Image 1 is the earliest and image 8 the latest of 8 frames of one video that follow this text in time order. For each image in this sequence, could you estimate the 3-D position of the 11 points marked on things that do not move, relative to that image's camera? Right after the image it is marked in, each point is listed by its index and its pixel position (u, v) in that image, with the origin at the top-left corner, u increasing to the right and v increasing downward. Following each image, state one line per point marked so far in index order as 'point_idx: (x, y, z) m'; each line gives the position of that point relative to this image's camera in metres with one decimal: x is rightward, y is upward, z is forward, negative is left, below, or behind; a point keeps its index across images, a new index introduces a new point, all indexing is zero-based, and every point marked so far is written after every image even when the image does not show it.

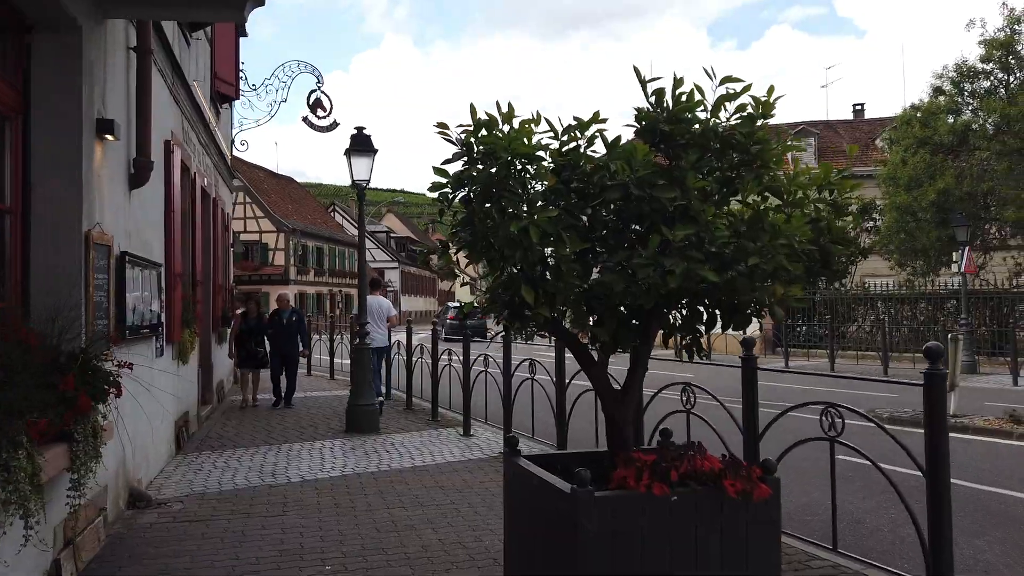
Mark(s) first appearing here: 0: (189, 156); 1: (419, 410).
0: (-3.8, +1.5, +8.9) m
1: (-1.3, -1.7, +10.8) m
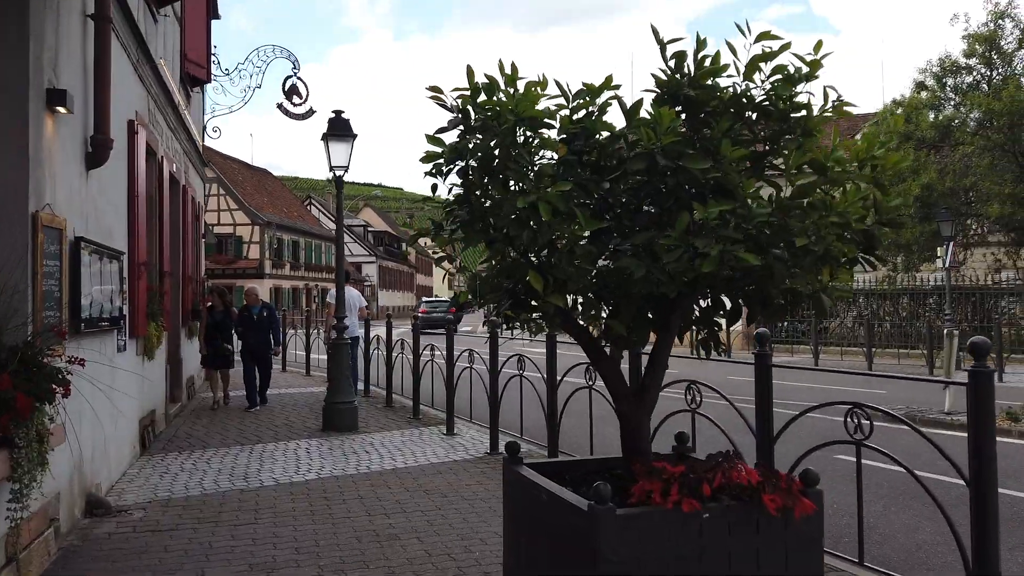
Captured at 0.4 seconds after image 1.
0: (-3.9, +1.6, +8.4) m
1: (-1.5, -1.6, +10.4) m
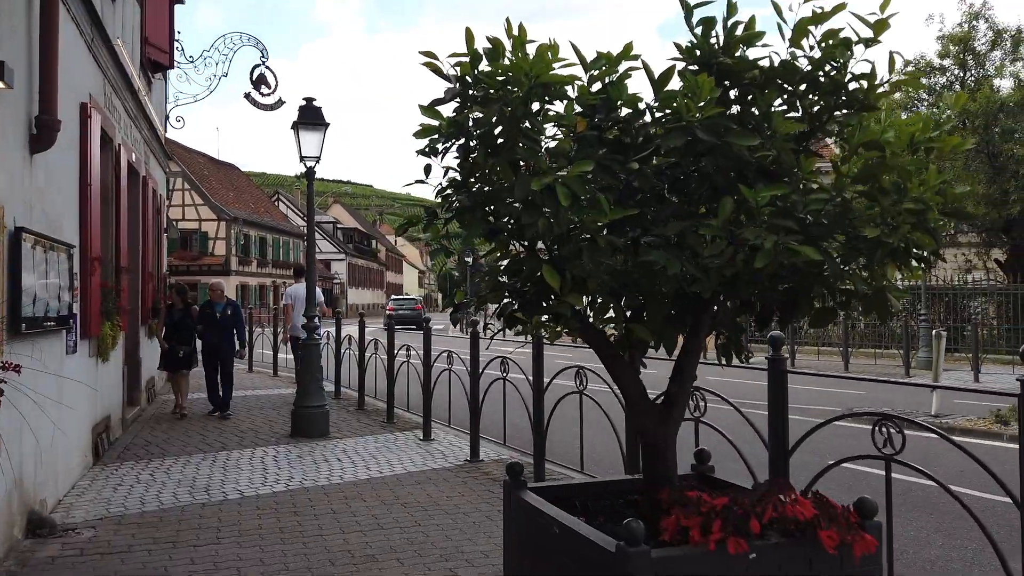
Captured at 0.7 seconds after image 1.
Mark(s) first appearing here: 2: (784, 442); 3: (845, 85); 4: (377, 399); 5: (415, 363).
0: (-4.1, +1.7, +7.9) m
1: (-1.8, -1.6, +9.9) m
2: (+1.3, -0.8, +3.7) m
3: (+0.9, +0.6, +2.2) m
4: (-1.9, -1.6, +10.7) m
5: (-1.2, -0.9, +9.4) m
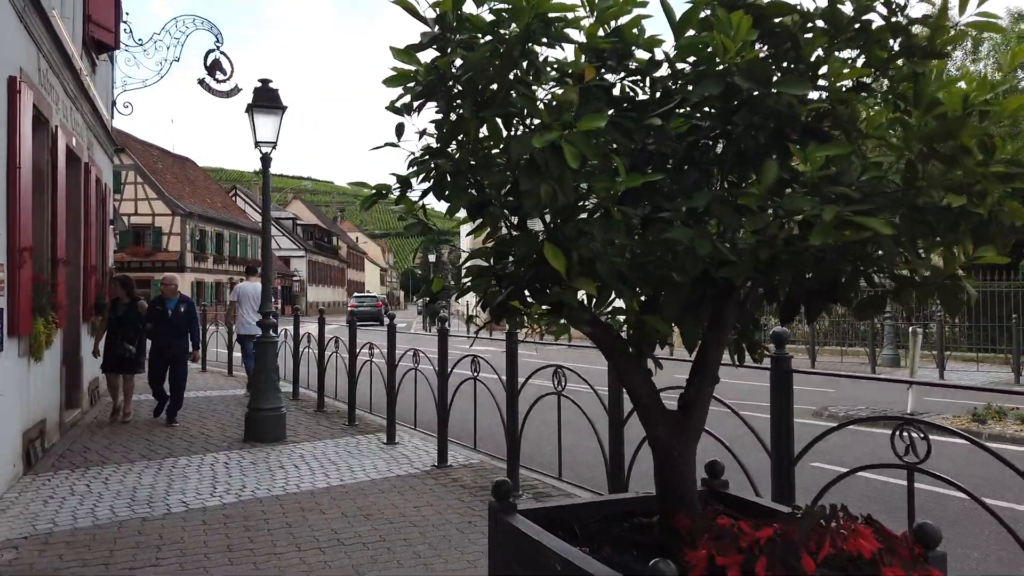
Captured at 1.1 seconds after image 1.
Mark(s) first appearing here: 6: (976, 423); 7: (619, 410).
0: (-4.4, +1.7, +7.3) m
1: (-2.2, -1.5, +9.4) m
2: (+1.2, -0.7, +3.4) m
3: (+0.9, +0.6, +1.8) m
4: (-2.3, -1.5, +10.2) m
5: (-1.6, -0.9, +8.9) m
6: (+5.0, -1.5, +8.2) m
7: (+0.6, -0.7, +4.5) m
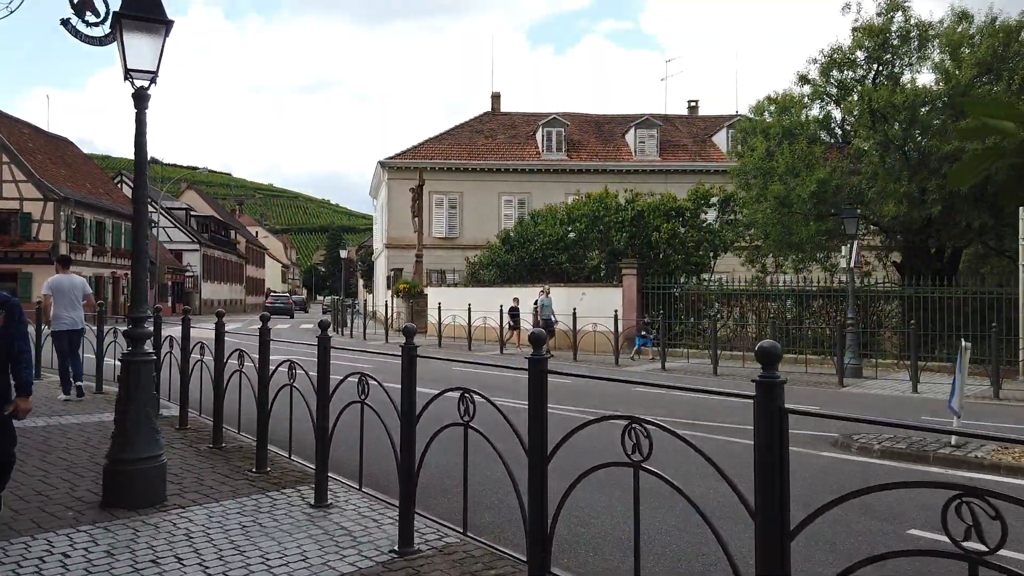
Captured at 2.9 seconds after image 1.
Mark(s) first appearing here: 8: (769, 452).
0: (-4.4, +1.8, +4.6) m
1: (-2.6, -1.5, +7.1) m
2: (+1.6, -0.7, +1.5) m
3: (+1.5, +0.6, -0.1) m
4: (-2.8, -1.5, +7.8) m
5: (-1.9, -0.8, +6.7) m
6: (+4.7, -1.5, +6.8) m
7: (+0.9, -0.7, +2.5) m
8: (+0.8, -0.5, +2.5) m
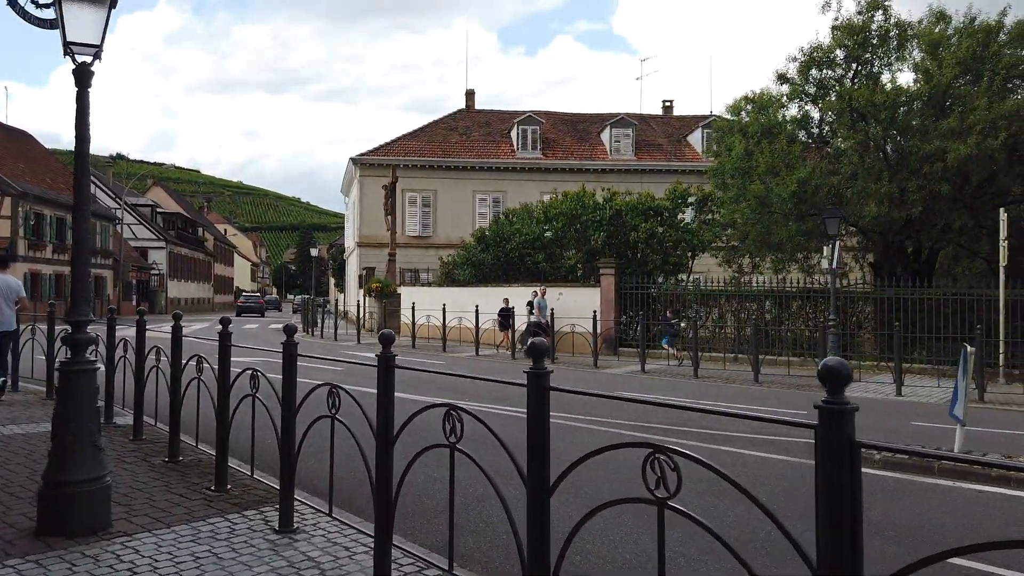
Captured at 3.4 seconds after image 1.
0: (-4.5, +1.8, +4.0) m
1: (-2.7, -1.5, +6.5) m
2: (+1.7, -0.7, +1.1) m
3: (+1.6, +0.6, -0.5) m
4: (-2.9, -1.5, +7.2) m
5: (-2.0, -0.8, +6.1) m
6: (+4.6, -1.5, +6.4) m
7: (+0.9, -0.7, +2.0) m
8: (+0.9, -0.5, +2.0) m
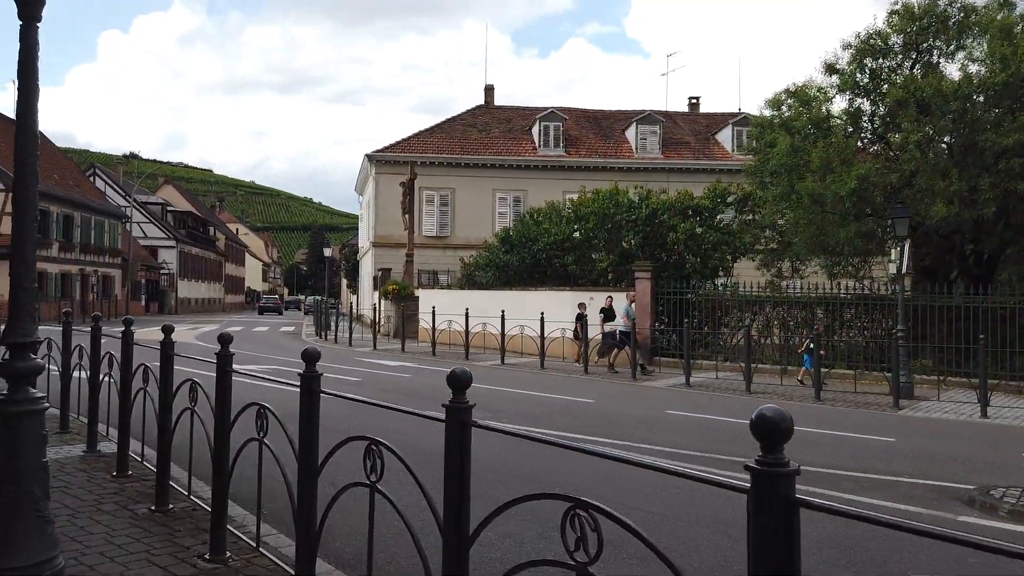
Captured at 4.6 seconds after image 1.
0: (-4.0, +1.8, +2.7) m
1: (-2.2, -1.6, +5.2) m
2: (+2.1, -0.8, -0.3) m
3: (+2.0, +0.5, -1.9) m
4: (-2.4, -1.5, +5.9) m
5: (-1.5, -0.9, +4.8) m
6: (+5.1, -1.6, +5.0) m
7: (+1.3, -0.8, +0.6) m
8: (+1.3, -0.6, +0.7) m
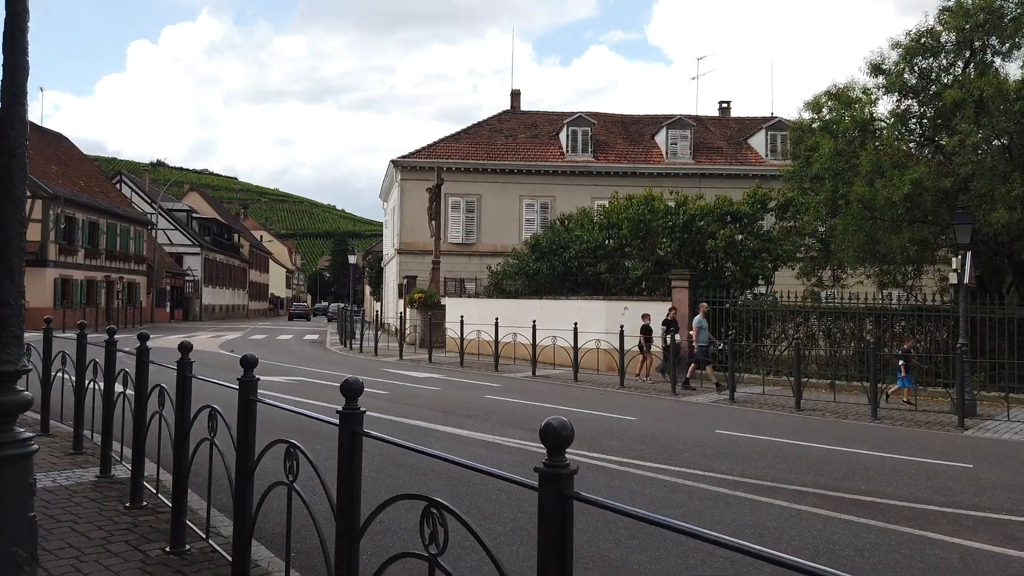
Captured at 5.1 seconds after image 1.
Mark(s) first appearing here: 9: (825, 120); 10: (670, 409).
0: (-3.7, +1.7, +2.2) m
1: (-1.9, -1.6, +4.6) m
2: (+2.3, -0.8, -1.0) m
3: (+2.2, +0.5, -2.6) m
4: (-2.0, -1.6, +5.3) m
5: (-1.1, -1.0, +4.1) m
6: (+5.4, -1.7, +4.2) m
7: (+1.6, -0.8, -0.1) m
8: (+1.6, -0.6, 0.0) m
9: (+8.0, +4.3, +19.4) m
10: (+2.7, -2.1, +13.2) m
